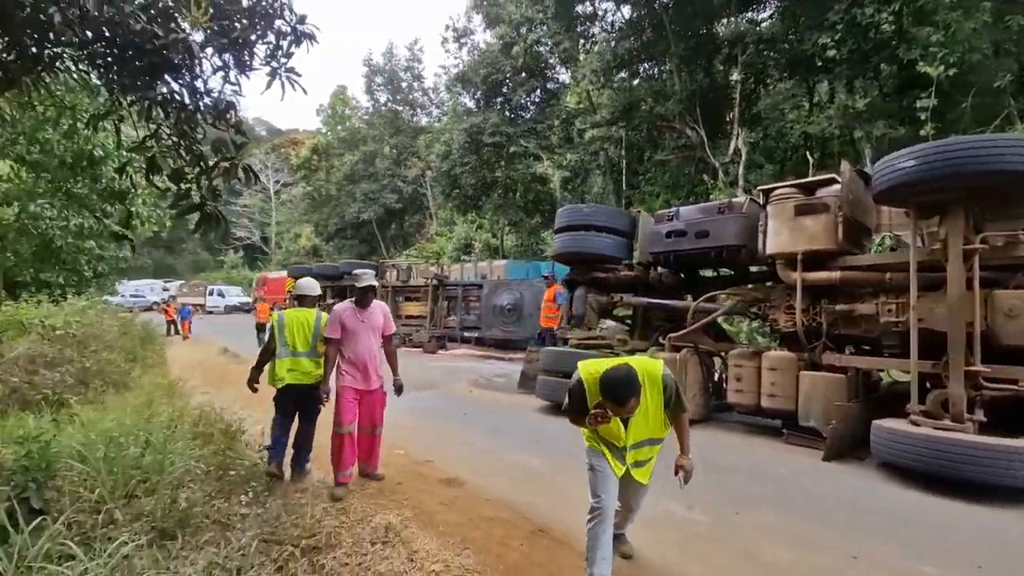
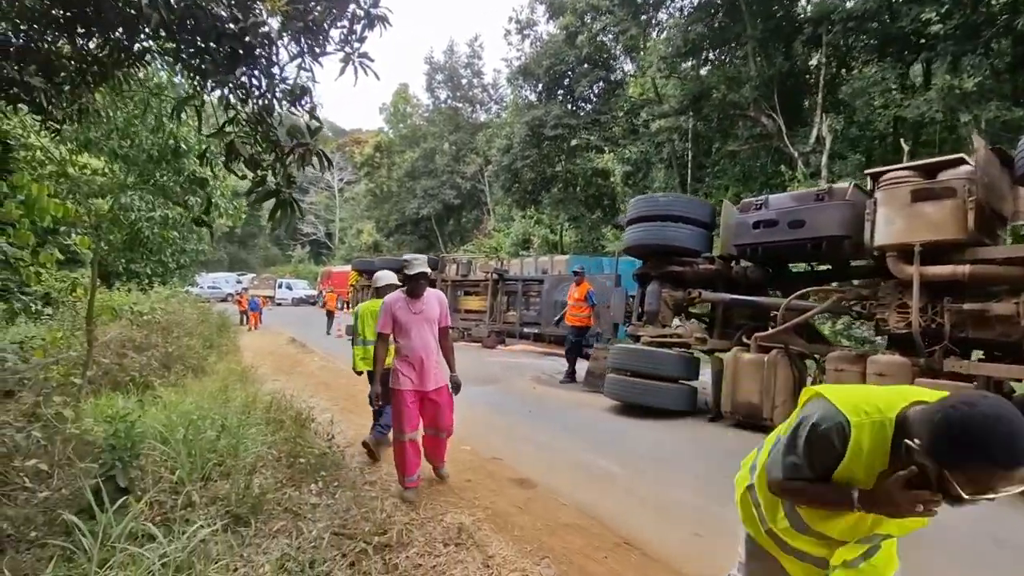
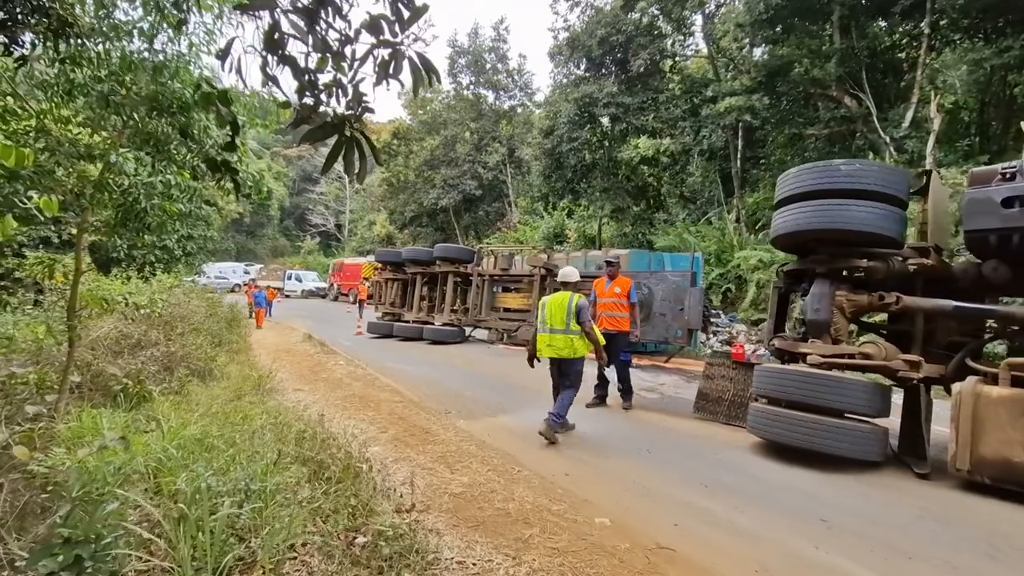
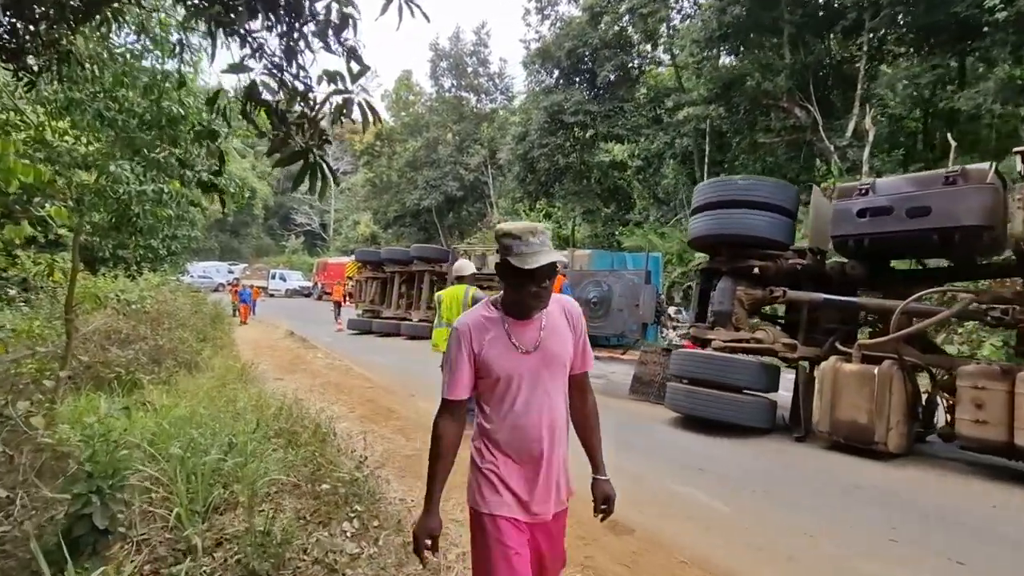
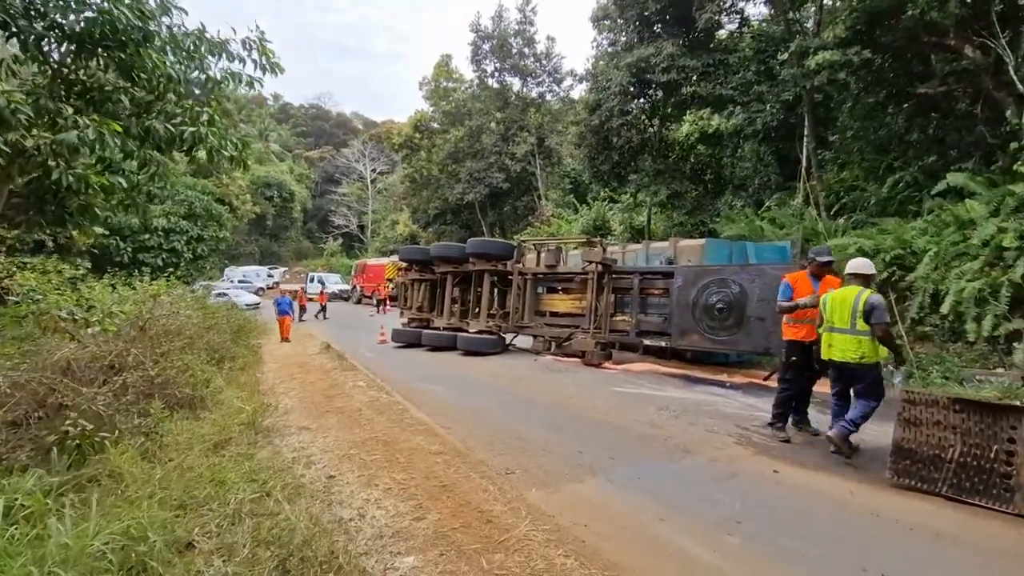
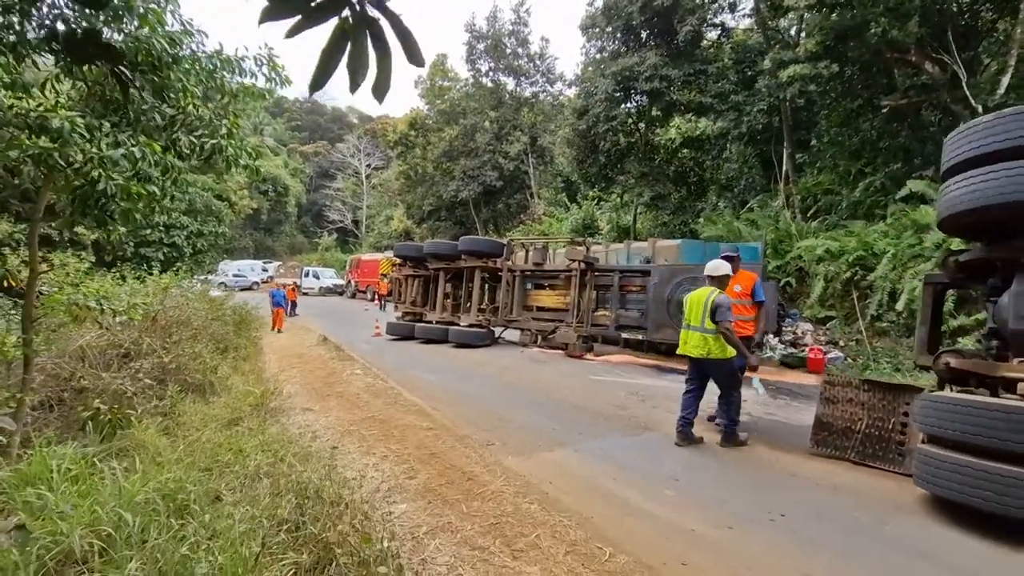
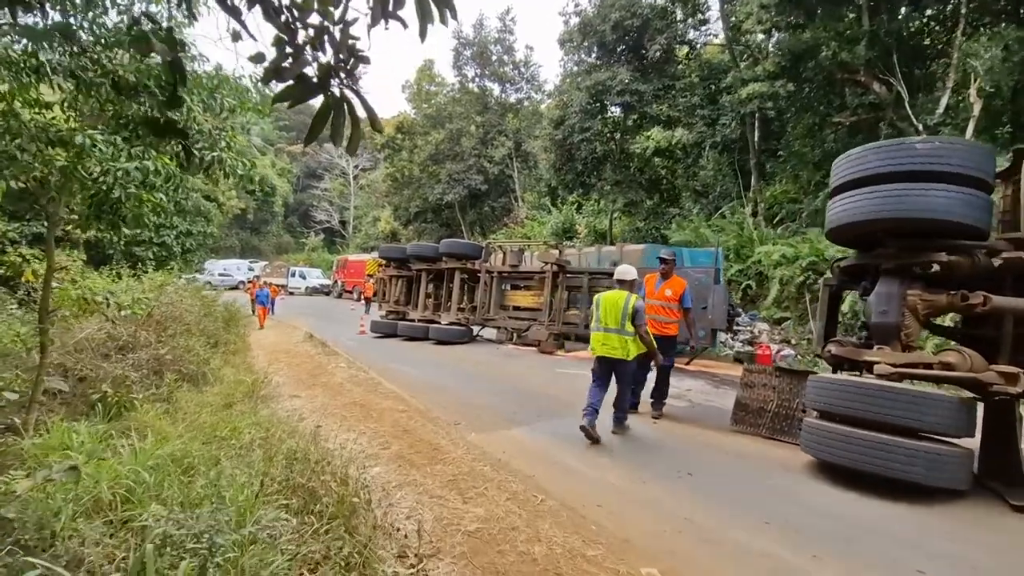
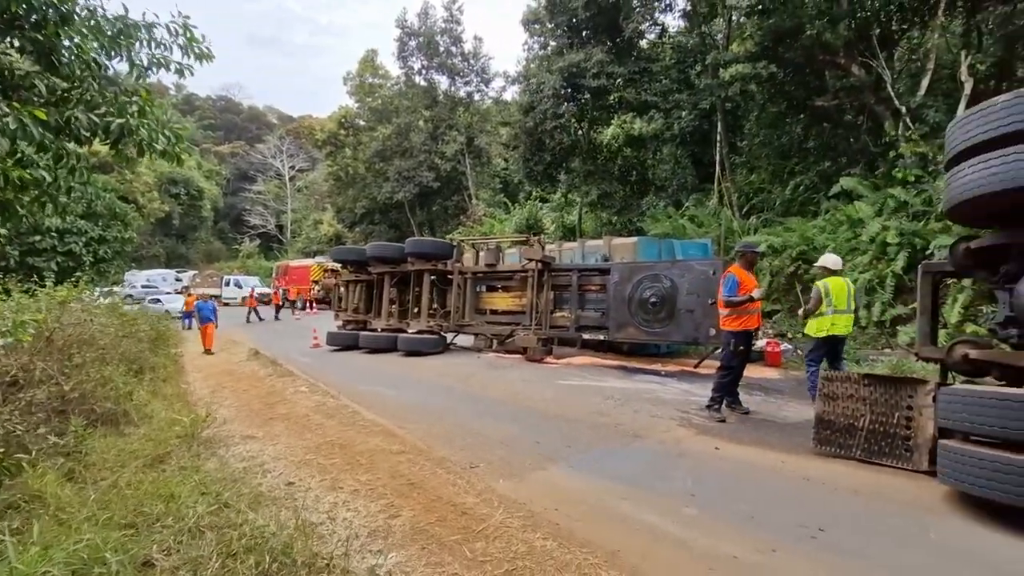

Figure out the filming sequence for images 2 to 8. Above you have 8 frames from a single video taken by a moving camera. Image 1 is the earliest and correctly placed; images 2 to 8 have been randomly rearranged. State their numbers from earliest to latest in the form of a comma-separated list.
2, 4, 3, 7, 6, 5, 8
